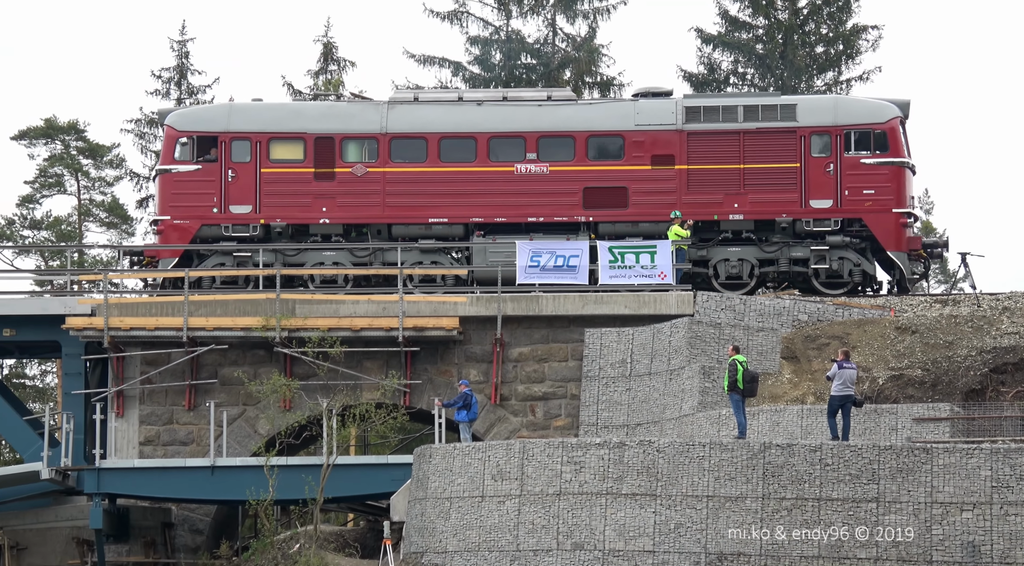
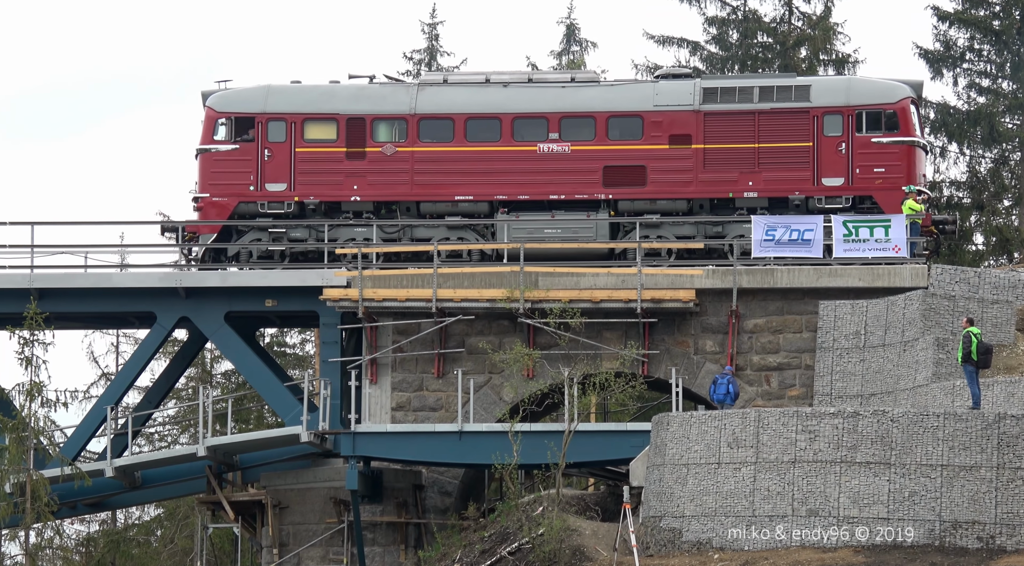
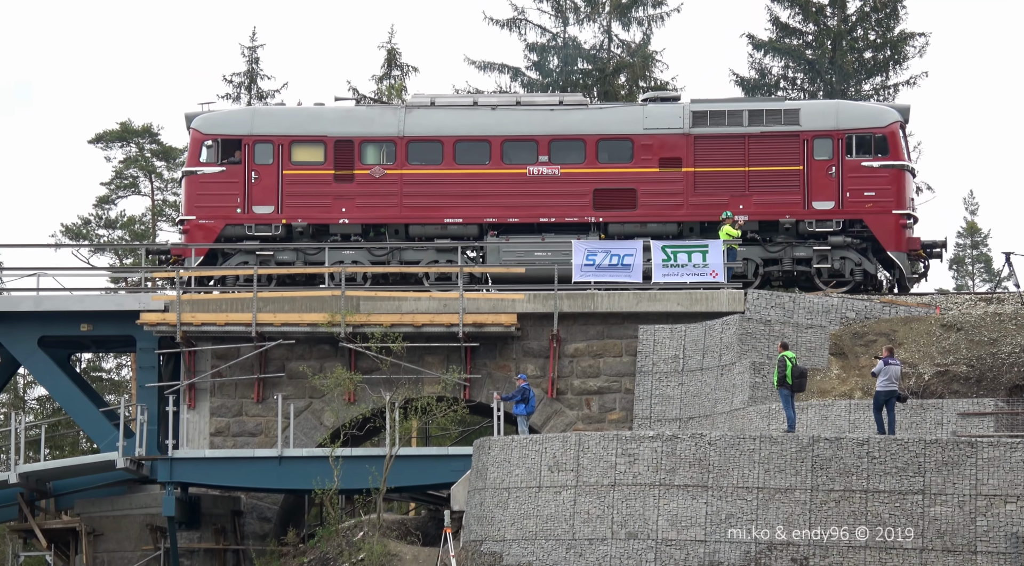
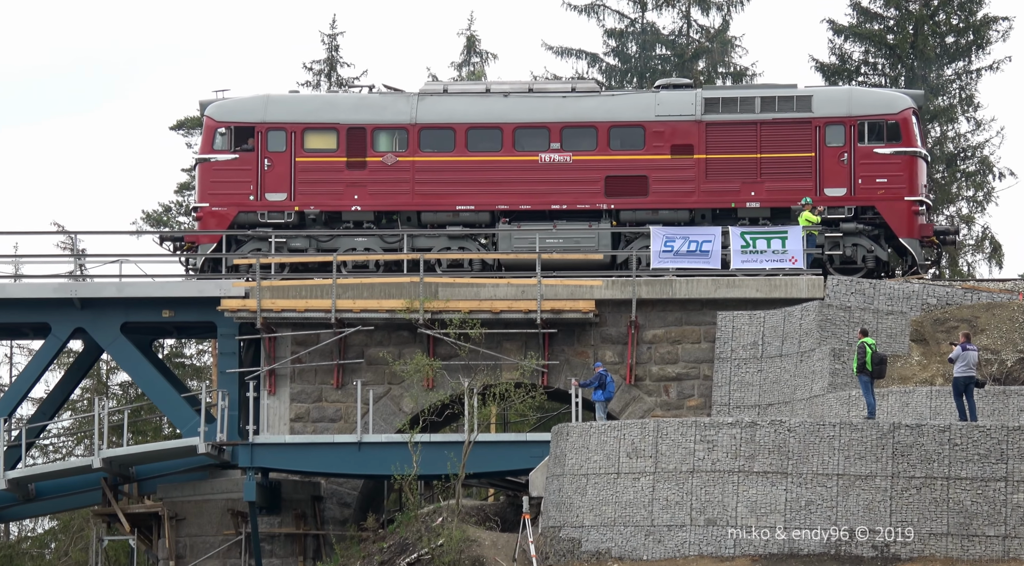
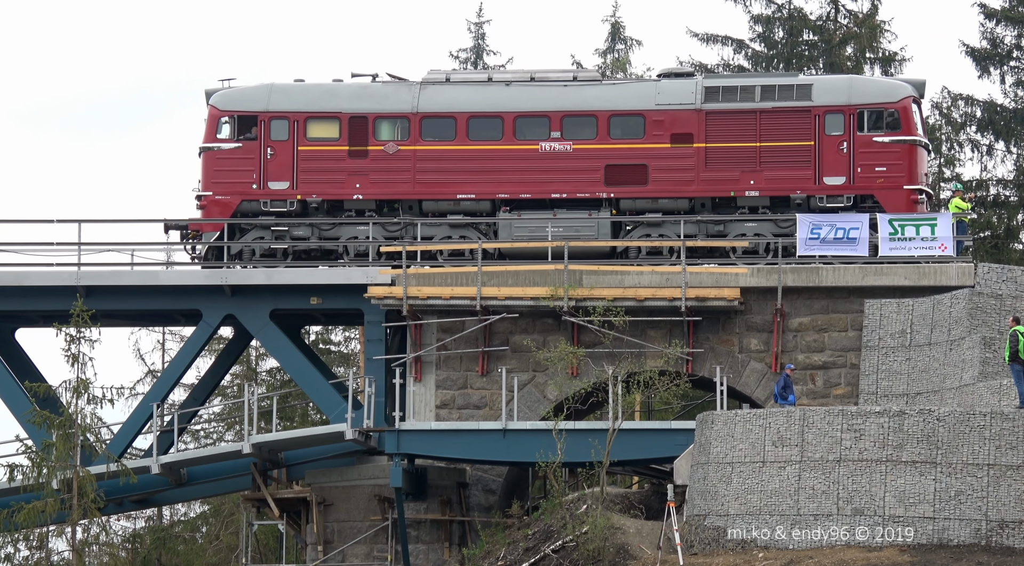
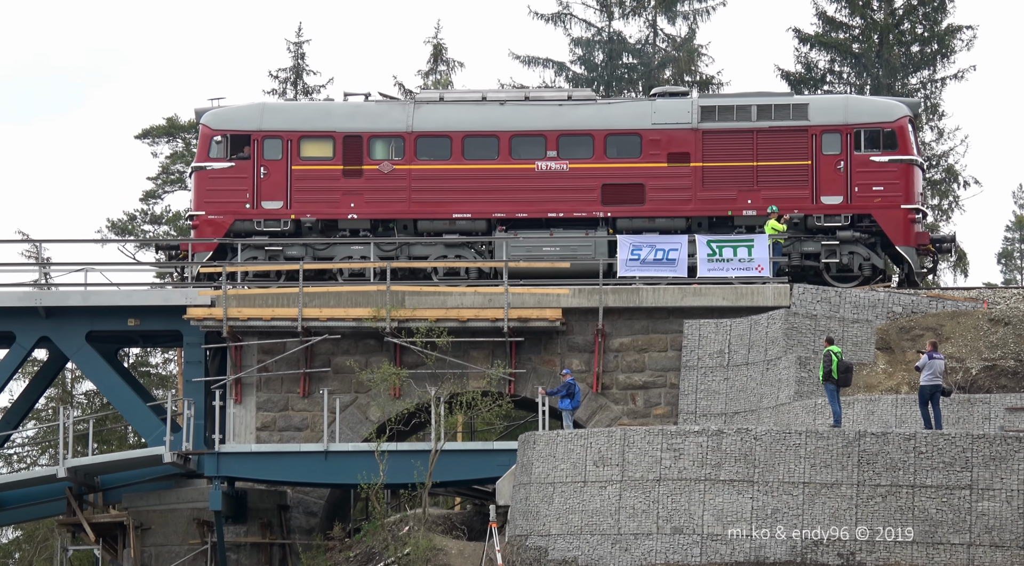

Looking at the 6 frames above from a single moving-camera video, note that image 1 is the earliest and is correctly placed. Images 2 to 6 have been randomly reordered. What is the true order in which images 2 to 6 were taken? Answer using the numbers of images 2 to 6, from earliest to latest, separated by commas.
3, 6, 4, 2, 5
